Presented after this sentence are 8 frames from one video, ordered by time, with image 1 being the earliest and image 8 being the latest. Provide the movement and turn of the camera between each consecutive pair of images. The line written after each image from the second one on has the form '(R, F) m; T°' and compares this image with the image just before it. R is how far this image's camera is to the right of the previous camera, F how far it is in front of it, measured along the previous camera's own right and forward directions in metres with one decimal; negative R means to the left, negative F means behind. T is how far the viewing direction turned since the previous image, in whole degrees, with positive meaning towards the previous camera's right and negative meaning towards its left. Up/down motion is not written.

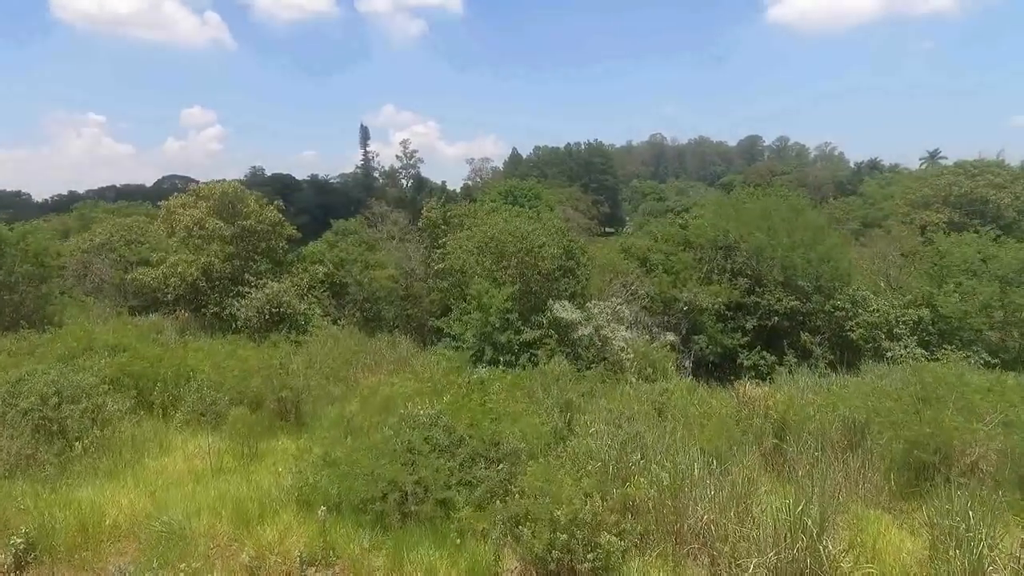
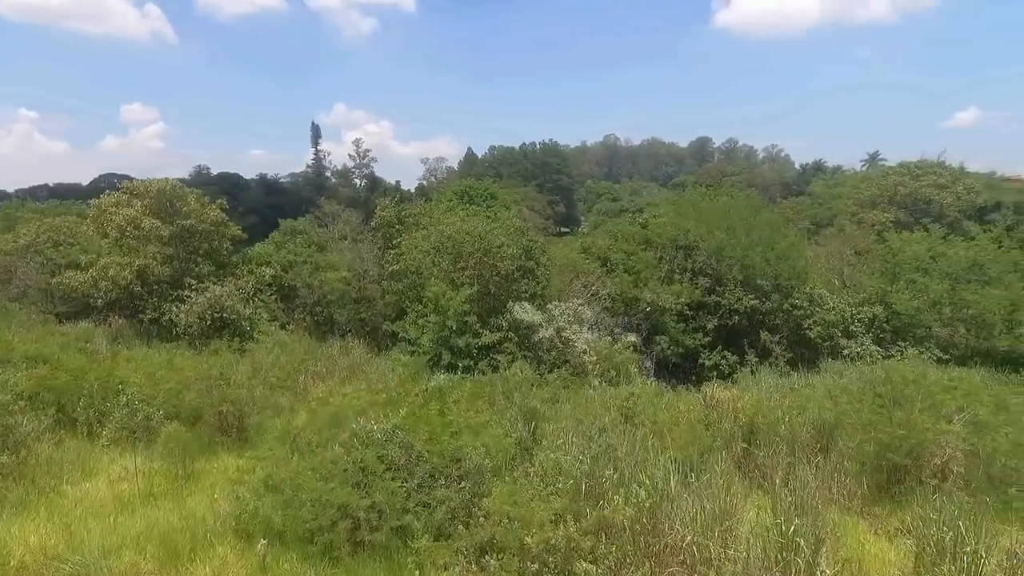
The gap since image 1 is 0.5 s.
(-0.1, +0.6) m; +4°
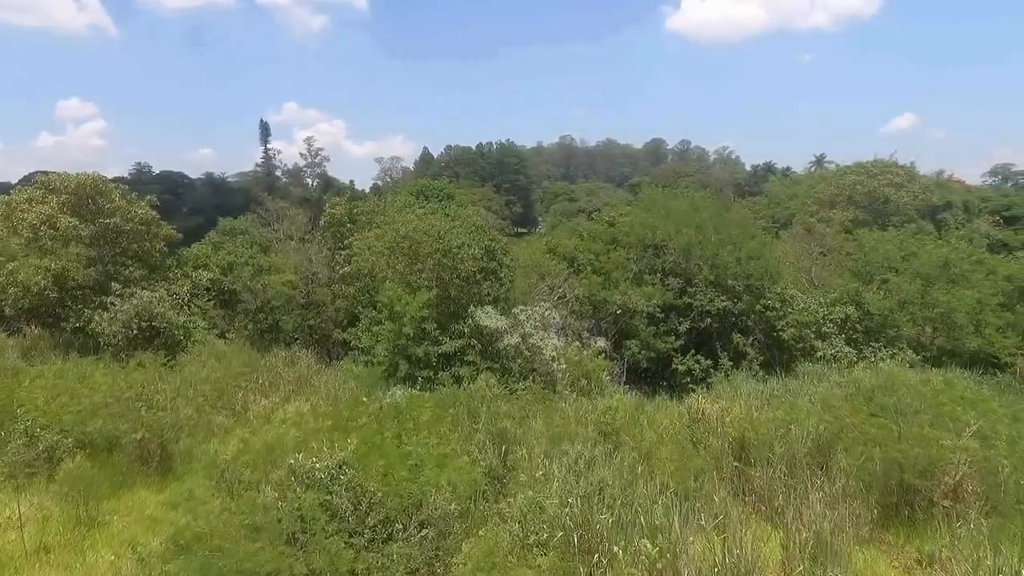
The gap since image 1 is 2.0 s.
(-0.1, +1.2) m; +4°
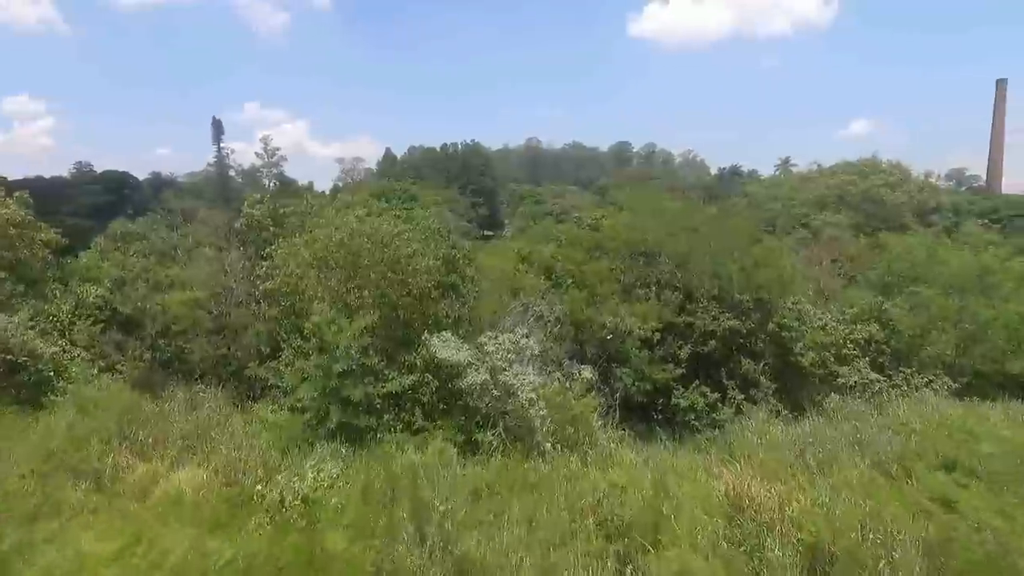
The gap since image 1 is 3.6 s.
(0.0, +3.3) m; +3°
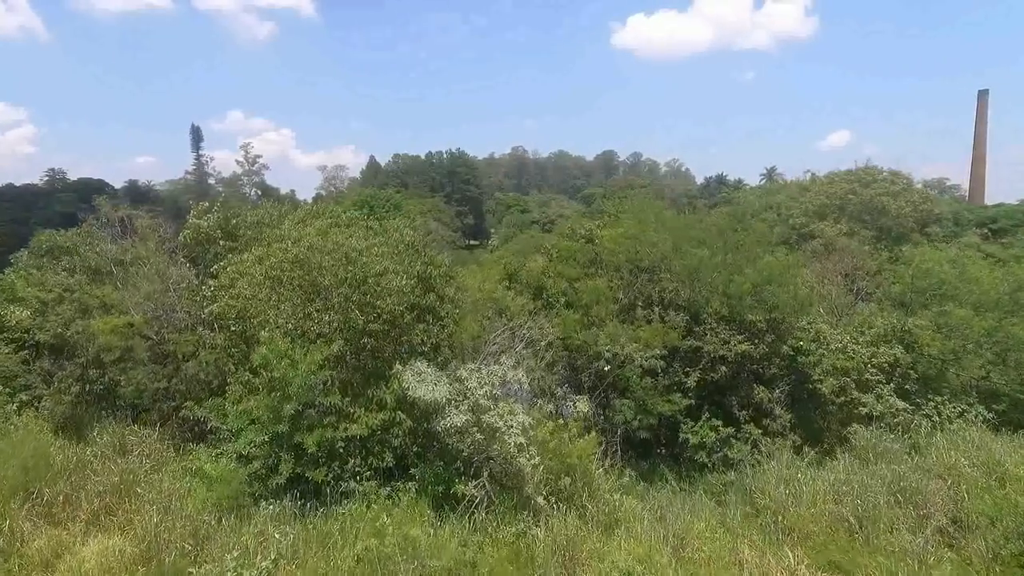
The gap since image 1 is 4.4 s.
(0.0, +1.7) m; +1°
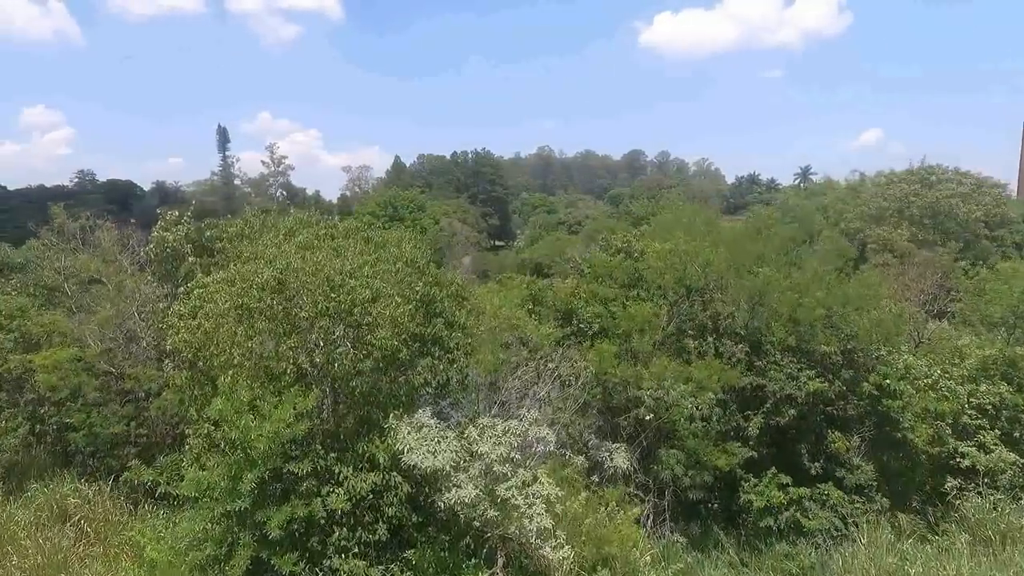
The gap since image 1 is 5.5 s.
(0.0, +2.2) m; -2°
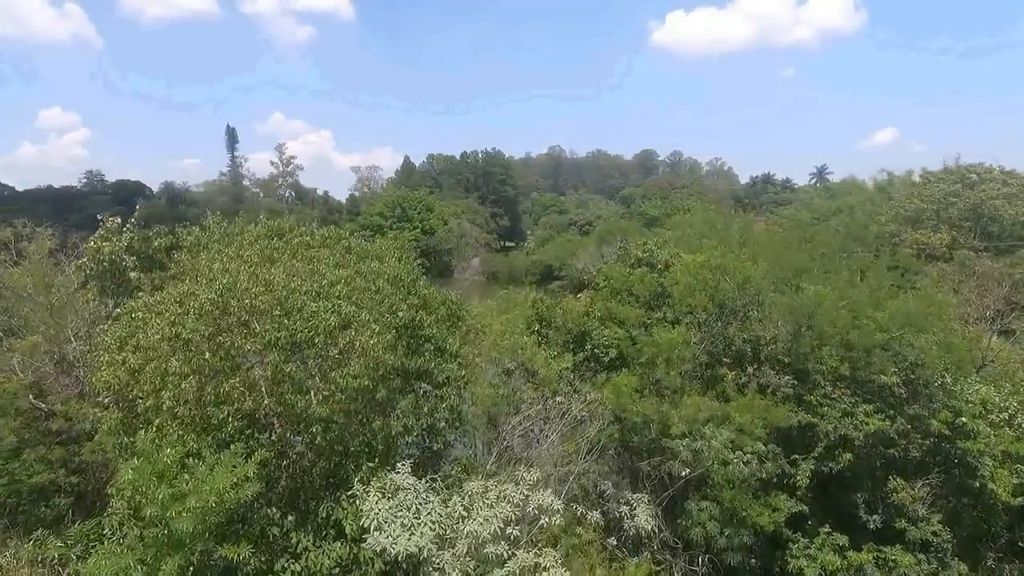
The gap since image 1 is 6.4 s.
(+0.1, +1.7) m; -1°
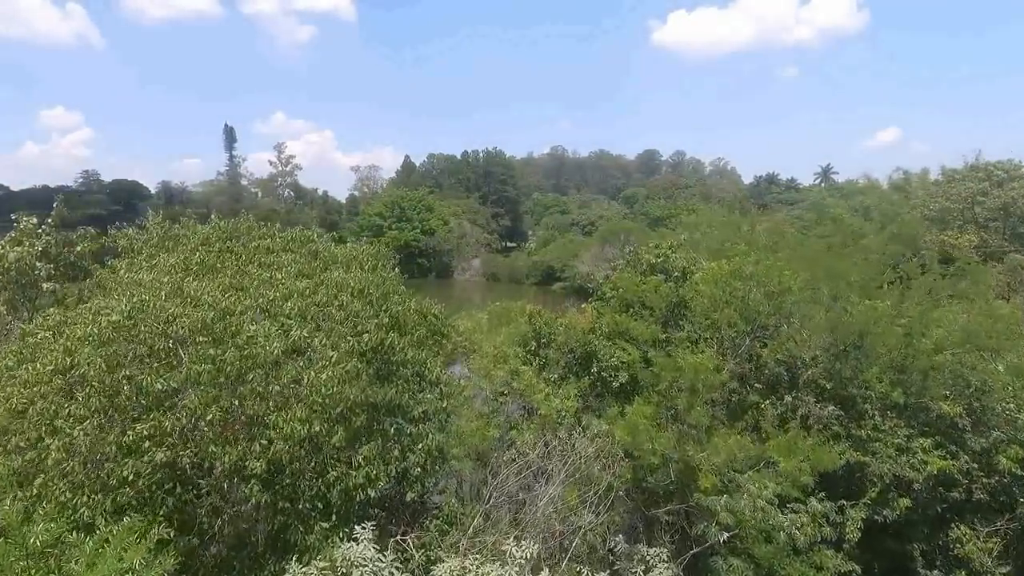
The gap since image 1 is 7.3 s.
(+0.1, +1.5) m; 0°
